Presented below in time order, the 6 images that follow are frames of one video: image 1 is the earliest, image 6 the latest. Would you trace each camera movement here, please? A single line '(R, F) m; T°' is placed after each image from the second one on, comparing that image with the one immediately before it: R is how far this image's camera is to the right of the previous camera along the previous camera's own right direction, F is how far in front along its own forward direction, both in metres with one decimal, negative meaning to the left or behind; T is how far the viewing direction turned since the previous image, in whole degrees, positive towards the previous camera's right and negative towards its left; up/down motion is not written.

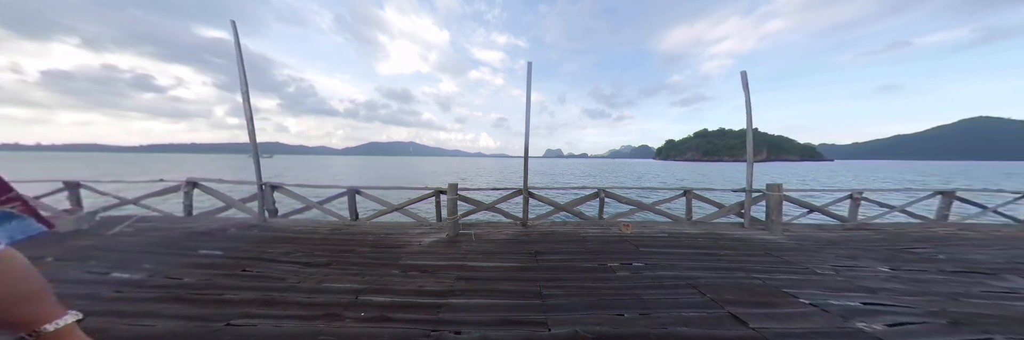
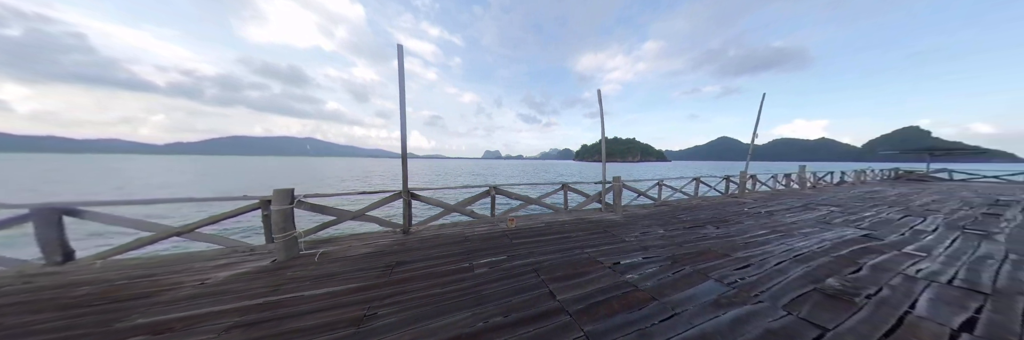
(+0.9, 0.0) m; +20°
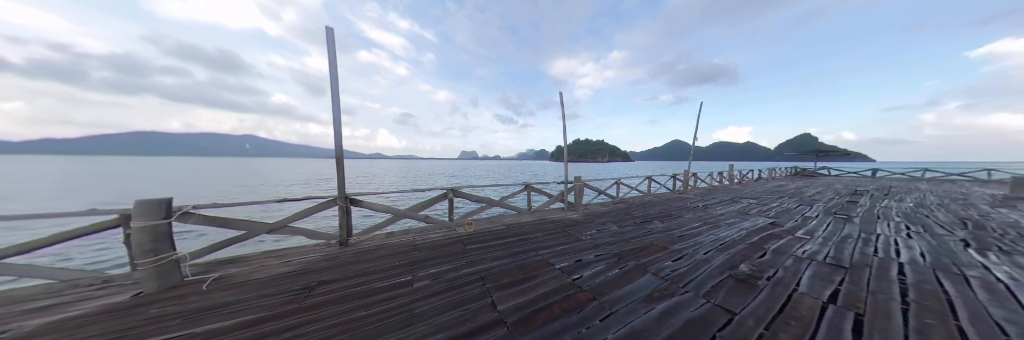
(+0.3, +0.1) m; +7°
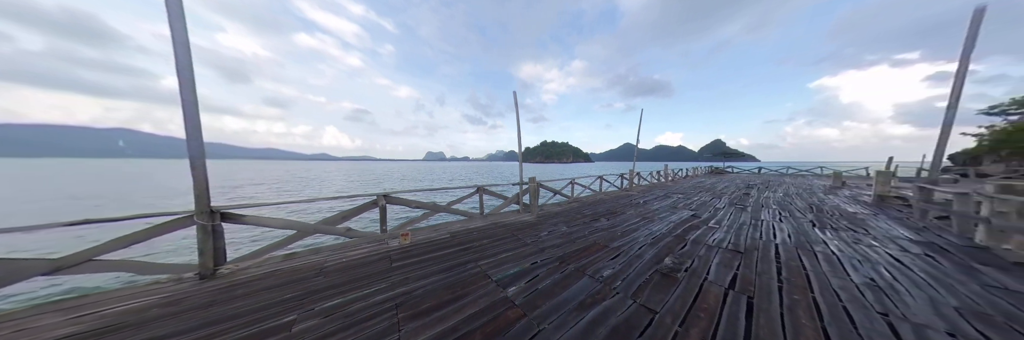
(+0.4, +0.2) m; +10°
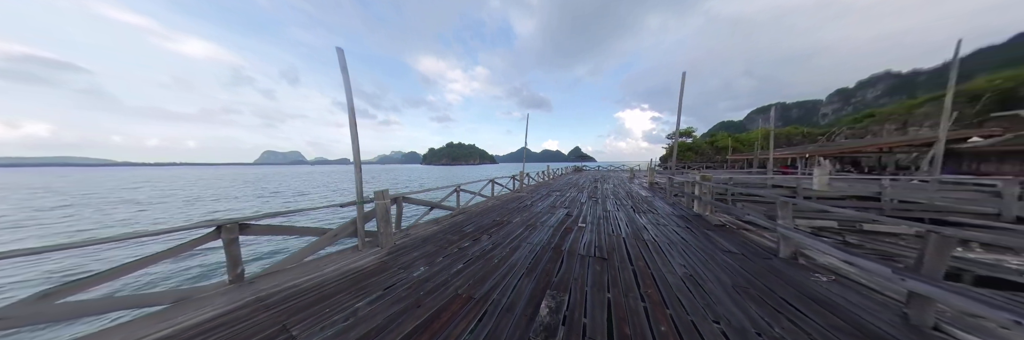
(+1.1, +1.1) m; +28°
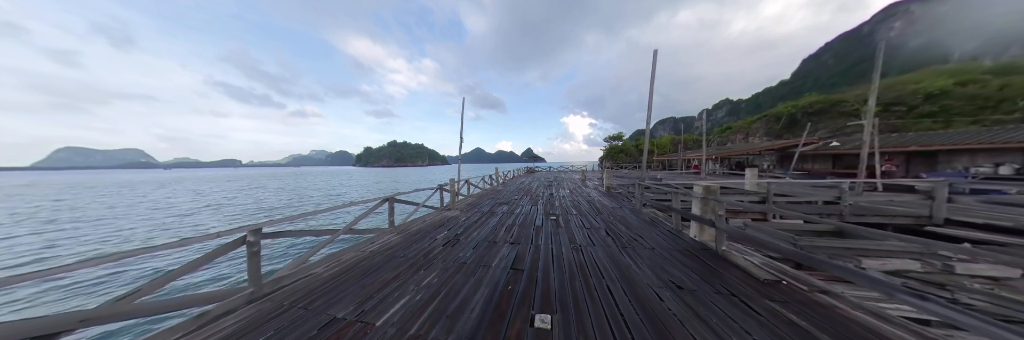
(+1.0, +3.0) m; +14°
